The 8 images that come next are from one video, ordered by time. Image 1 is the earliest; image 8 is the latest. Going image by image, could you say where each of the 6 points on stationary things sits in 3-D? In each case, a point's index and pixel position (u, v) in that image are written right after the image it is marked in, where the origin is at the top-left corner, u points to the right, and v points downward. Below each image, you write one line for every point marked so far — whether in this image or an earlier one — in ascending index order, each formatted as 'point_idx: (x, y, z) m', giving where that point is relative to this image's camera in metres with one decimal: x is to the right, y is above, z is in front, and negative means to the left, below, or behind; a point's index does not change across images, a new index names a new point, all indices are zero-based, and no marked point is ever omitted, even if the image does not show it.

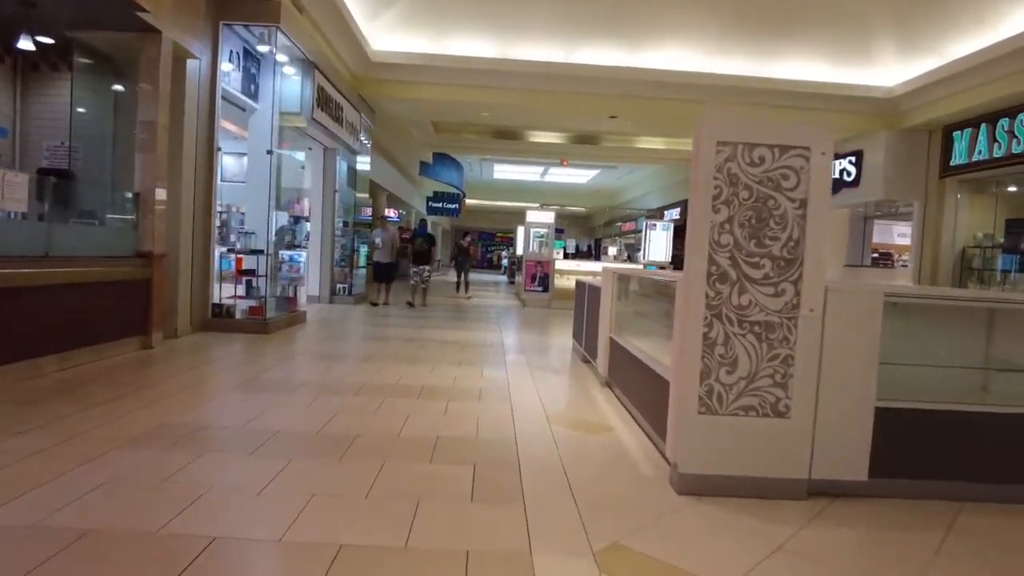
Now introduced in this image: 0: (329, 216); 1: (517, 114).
0: (-3.0, +1.2, +10.6) m
1: (+0.1, +3.0, +11.2) m
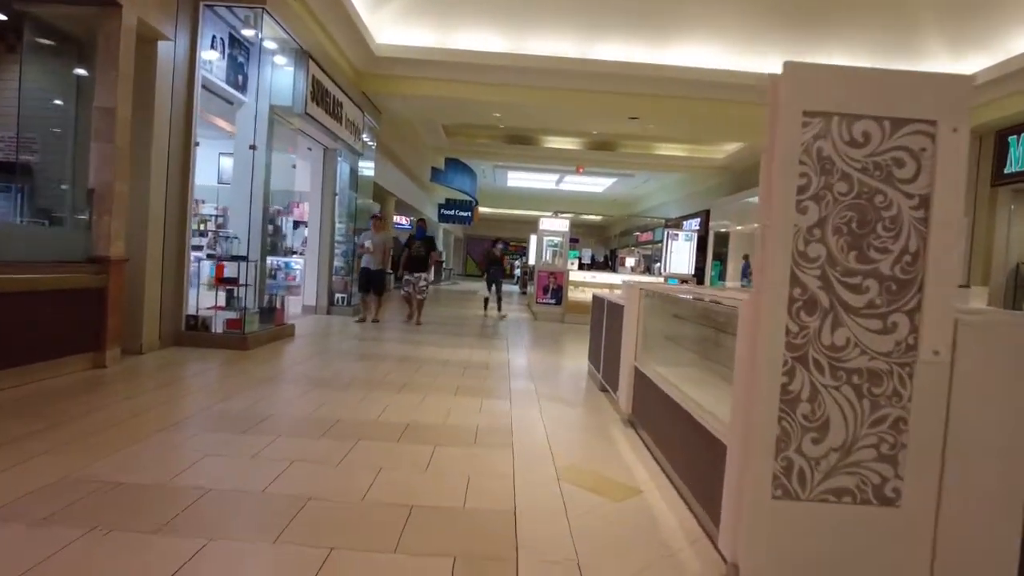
0: (-2.8, +1.0, +9.9) m
1: (+0.3, +2.8, +10.5) m
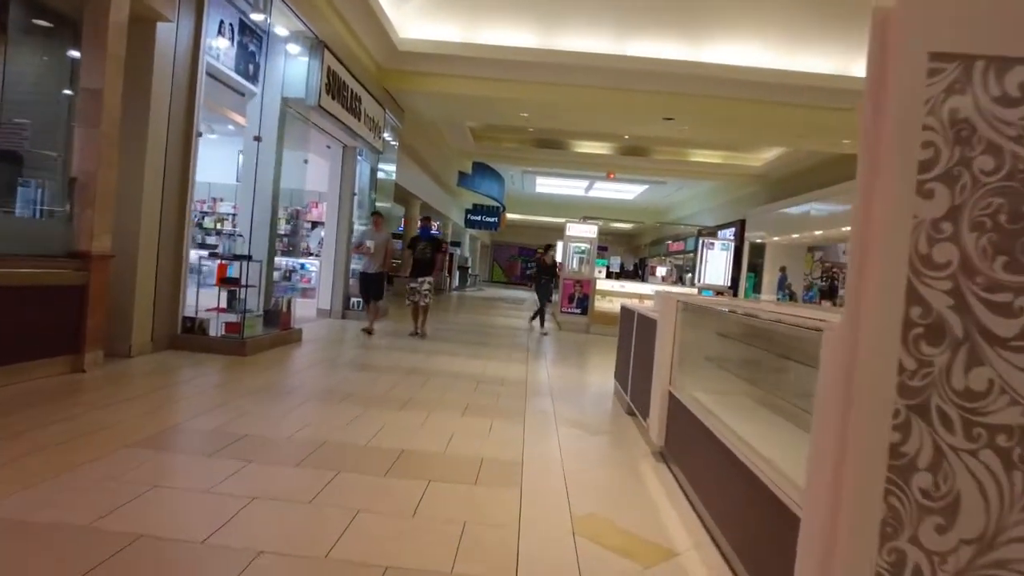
0: (-2.5, +1.0, +9.5) m
1: (+0.7, +2.7, +10.1) m
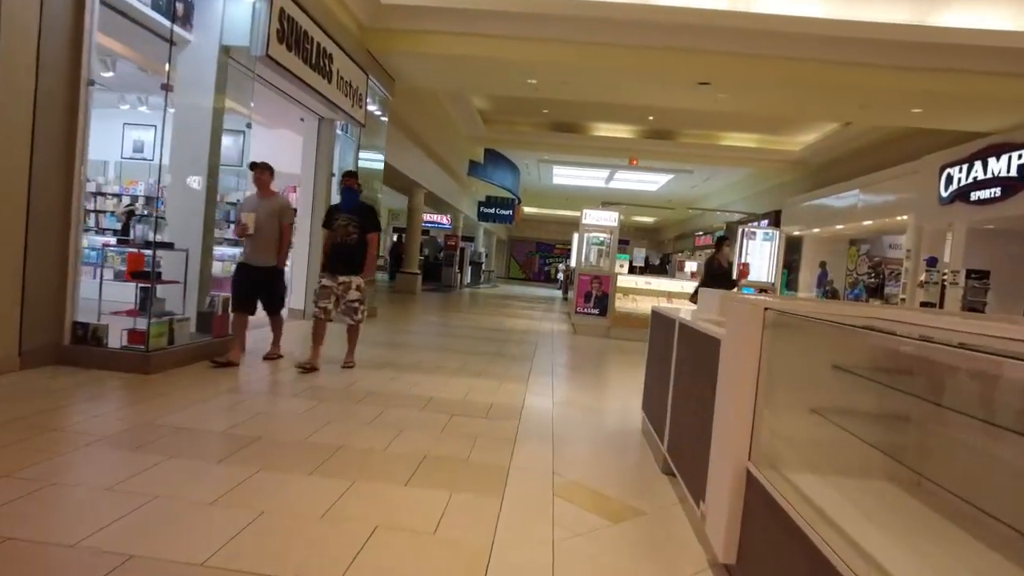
0: (-2.4, +1.0, +8.2) m
1: (+0.8, +2.7, +8.6) m
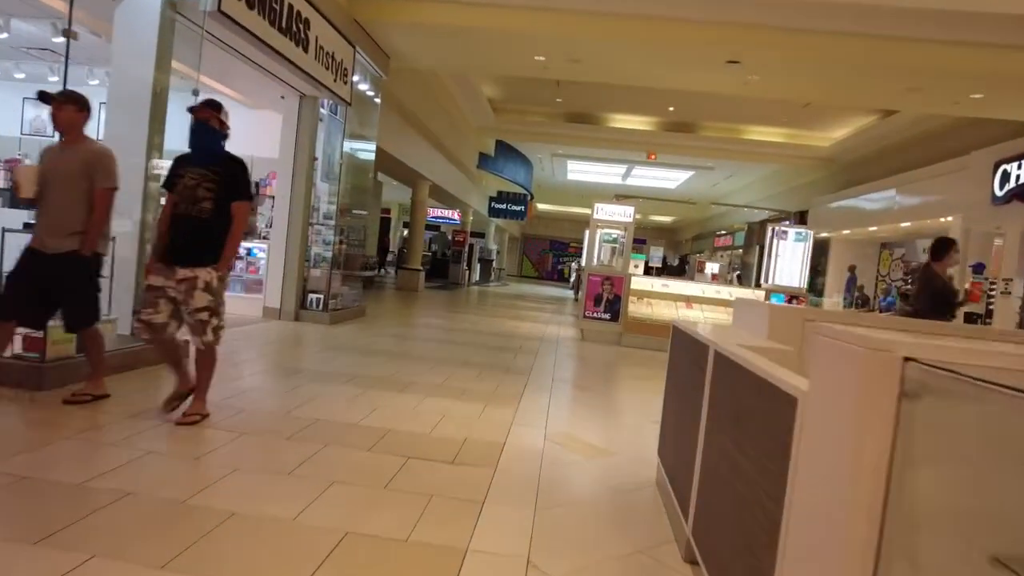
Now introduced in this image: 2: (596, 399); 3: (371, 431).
0: (-2.4, +1.0, +7.4) m
1: (+0.9, +2.7, +7.7) m
2: (+0.6, -0.8, +4.9) m
3: (-0.7, -0.7, +3.3) m
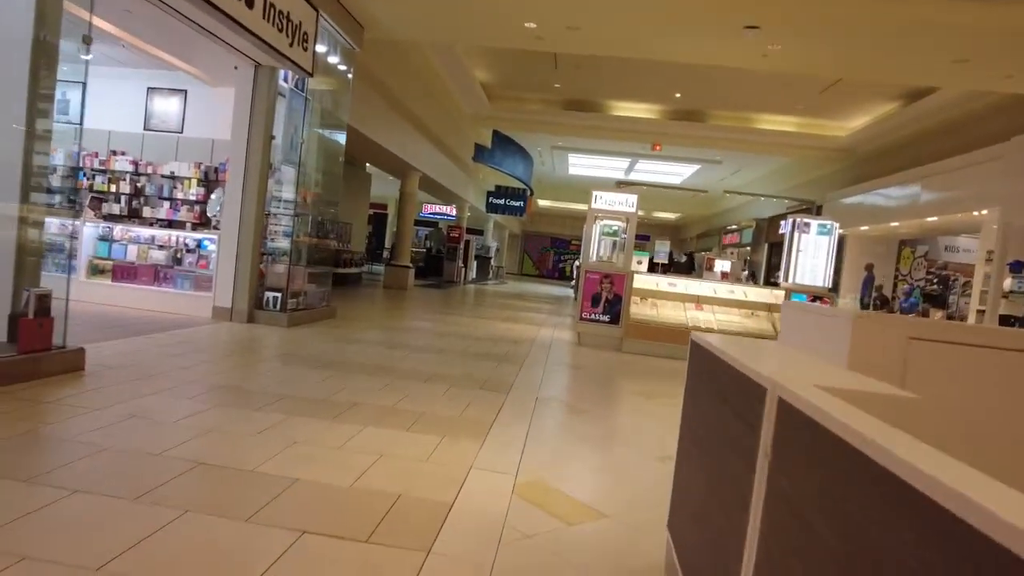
0: (-2.5, +1.1, +6.5) m
1: (+0.8, +2.7, +6.8) m
2: (+0.5, -0.8, +4.0) m
3: (-0.9, -0.7, +2.4) m
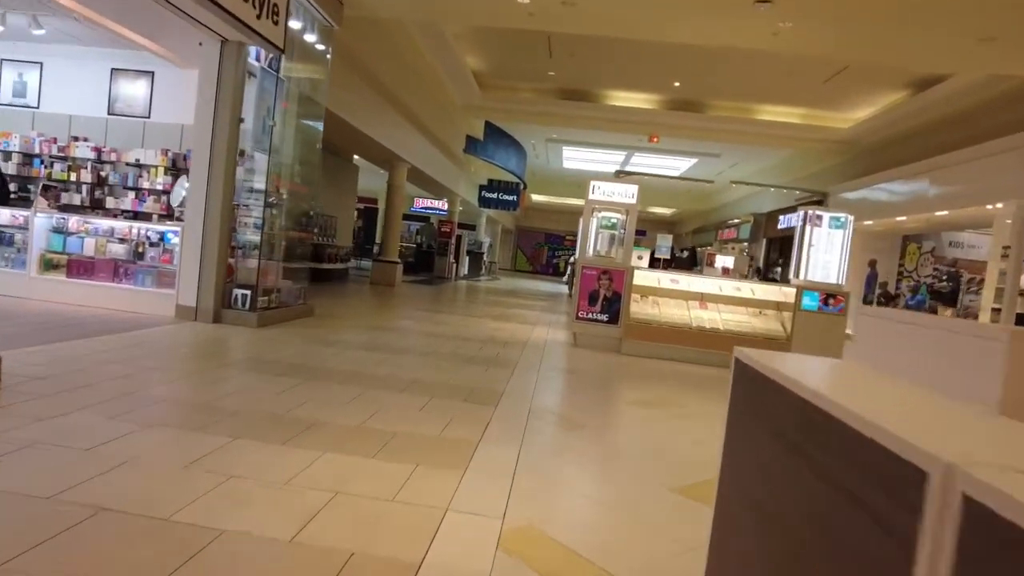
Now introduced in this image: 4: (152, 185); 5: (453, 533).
0: (-2.6, +1.1, +5.9) m
1: (+0.7, +2.7, +6.3) m
2: (+0.4, -0.8, +3.5) m
3: (-0.9, -0.7, +1.9) m
4: (-4.0, +1.1, +7.3) m
5: (-0.2, -0.8, +2.2) m
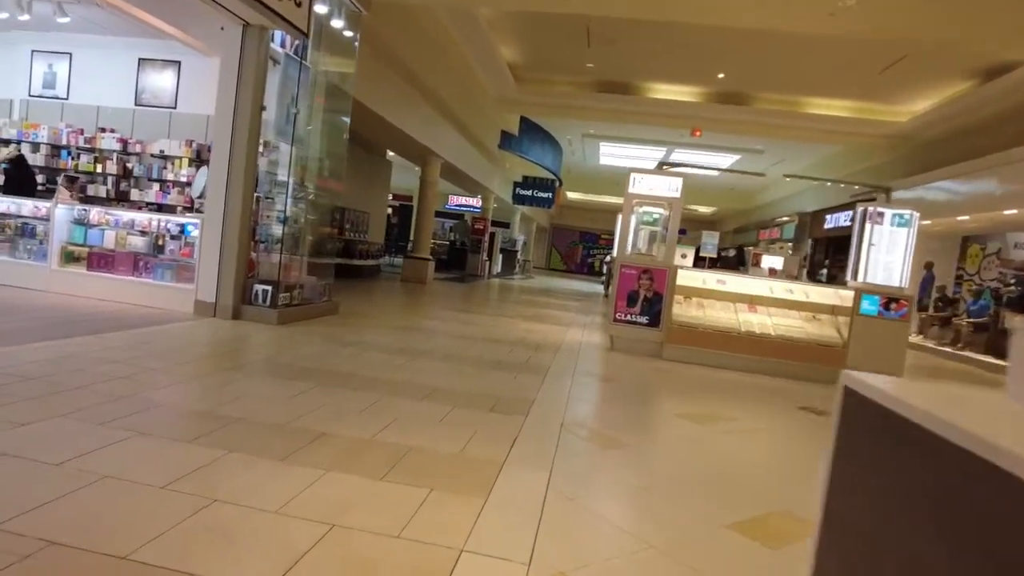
0: (-2.3, +1.1, +5.7) m
1: (+1.0, +2.7, +5.8) m
2: (+0.6, -0.8, +3.1) m
3: (-0.9, -0.7, +1.6) m
4: (-3.6, +1.2, +7.1) m
5: (-0.1, -0.8, +1.8) m
